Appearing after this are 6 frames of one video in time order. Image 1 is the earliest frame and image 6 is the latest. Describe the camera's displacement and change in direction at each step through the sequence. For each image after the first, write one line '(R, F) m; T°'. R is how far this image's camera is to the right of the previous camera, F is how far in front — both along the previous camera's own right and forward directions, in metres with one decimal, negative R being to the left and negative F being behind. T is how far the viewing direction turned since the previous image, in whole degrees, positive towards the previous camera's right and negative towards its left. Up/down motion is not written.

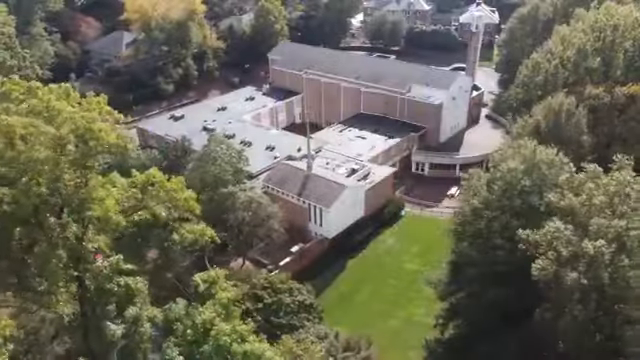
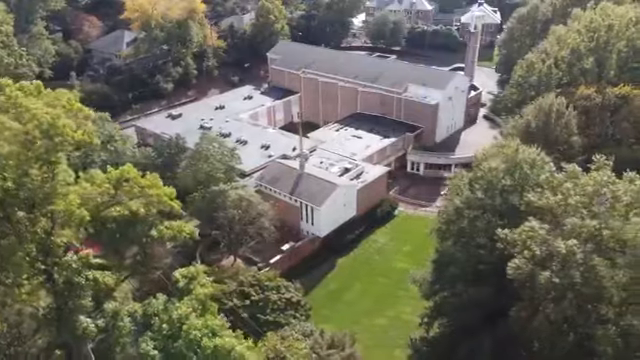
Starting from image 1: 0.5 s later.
(+1.1, -0.2) m; -1°
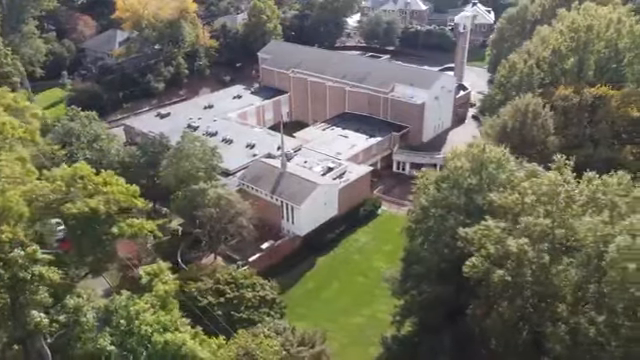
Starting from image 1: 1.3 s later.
(+1.7, -0.2) m; -1°
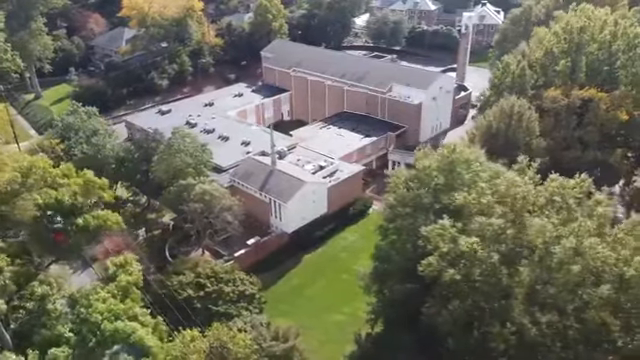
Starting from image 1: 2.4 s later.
(+2.3, -0.3) m; -2°
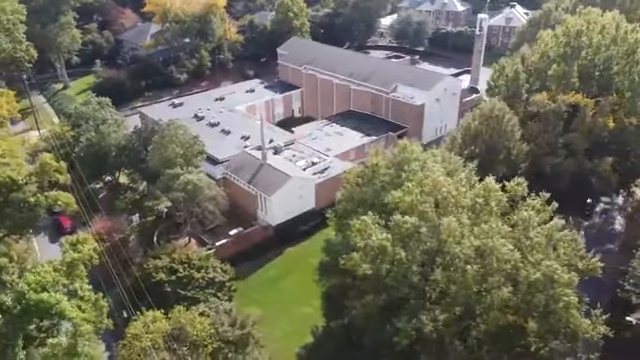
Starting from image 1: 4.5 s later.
(+4.5, -0.5) m; -5°
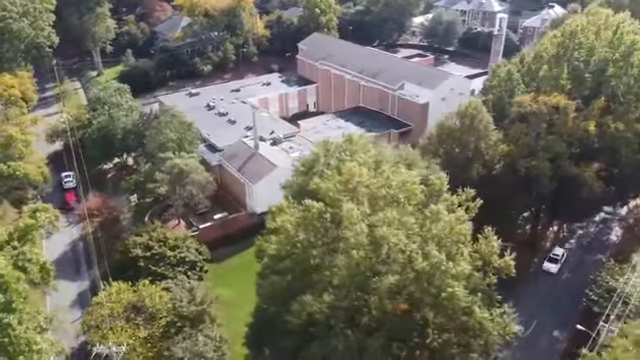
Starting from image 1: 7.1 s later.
(+5.4, -0.4) m; -7°
